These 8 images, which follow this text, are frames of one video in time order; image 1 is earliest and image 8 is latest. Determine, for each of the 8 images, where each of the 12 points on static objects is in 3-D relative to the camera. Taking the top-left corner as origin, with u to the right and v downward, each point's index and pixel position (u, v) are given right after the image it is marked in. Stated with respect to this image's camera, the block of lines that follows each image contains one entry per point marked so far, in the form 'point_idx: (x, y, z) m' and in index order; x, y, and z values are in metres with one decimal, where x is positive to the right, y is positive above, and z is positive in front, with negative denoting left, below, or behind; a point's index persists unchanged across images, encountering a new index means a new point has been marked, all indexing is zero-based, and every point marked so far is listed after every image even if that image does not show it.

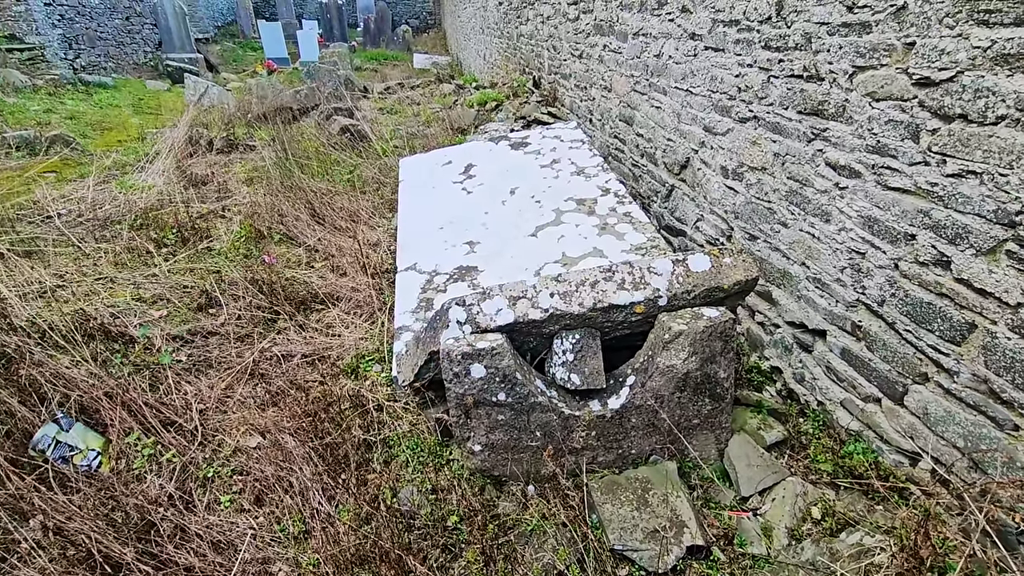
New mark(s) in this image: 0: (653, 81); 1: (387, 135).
0: (+0.8, +1.2, +2.9) m
1: (-1.2, +1.4, +4.8) m
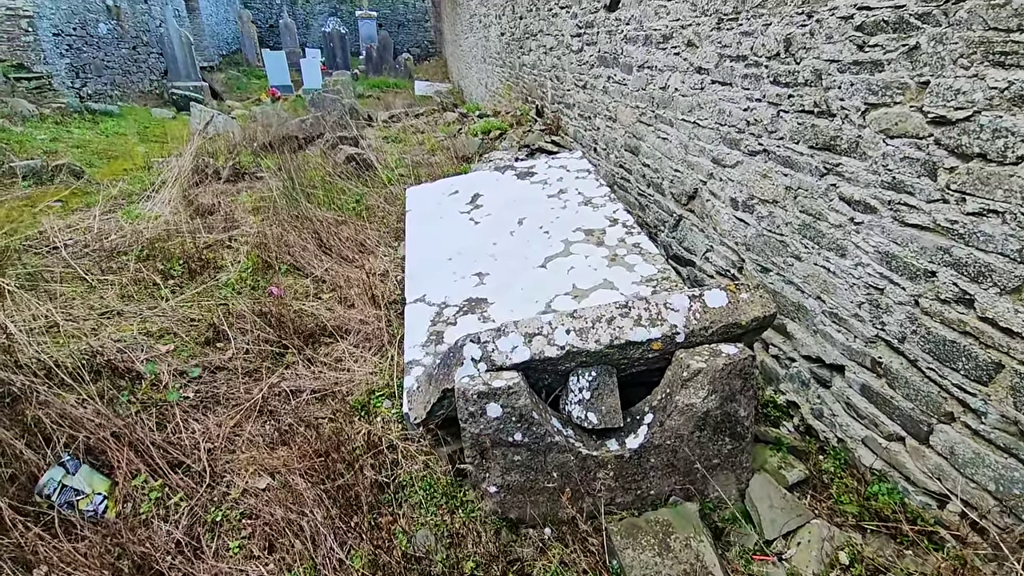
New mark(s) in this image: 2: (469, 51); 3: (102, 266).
0: (+0.9, +1.0, +3.0) m
1: (-1.1, +1.2, +4.8) m
2: (-0.9, +5.1, +10.9) m
3: (-2.3, +0.1, +2.9) m
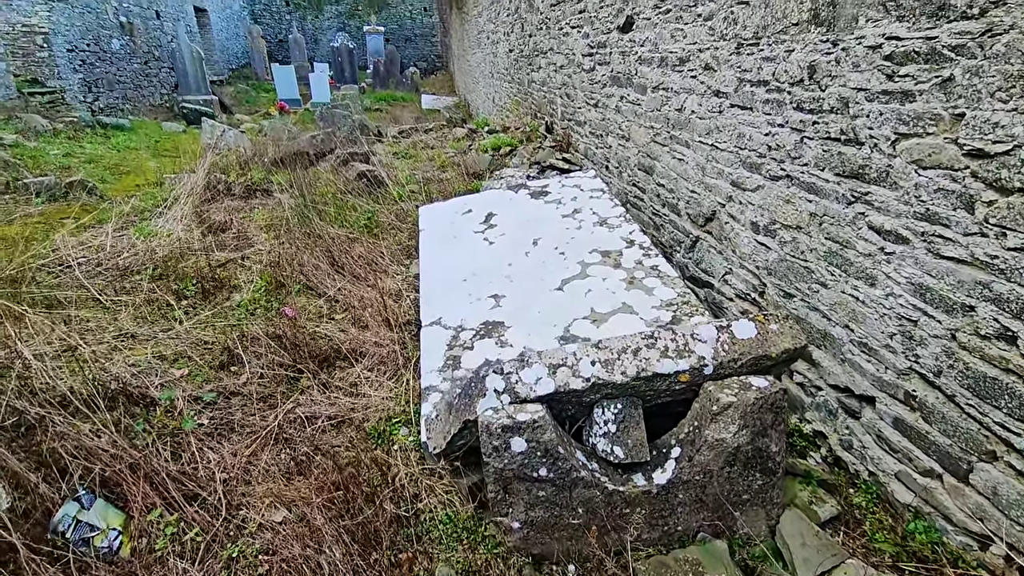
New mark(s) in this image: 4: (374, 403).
0: (+0.9, +0.9, +2.9) m
1: (-1.0, +1.0, +4.8) m
2: (-0.8, +4.8, +11.0) m
3: (-2.2, 0.0, +2.8) m
4: (-0.6, -0.5, +2.1) m
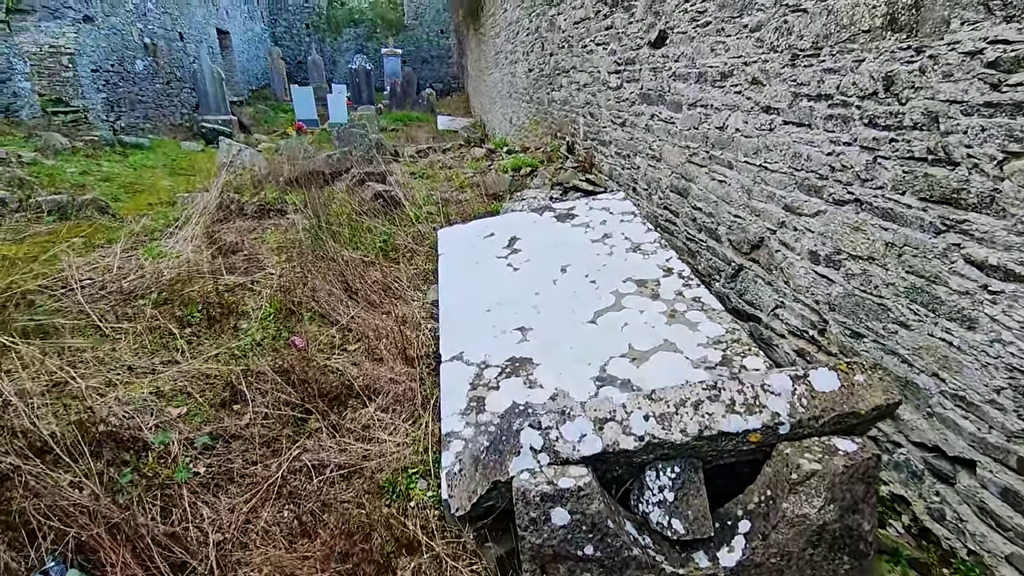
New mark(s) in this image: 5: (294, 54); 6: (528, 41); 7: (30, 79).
0: (+1.1, +0.7, +2.7) m
1: (-0.8, +0.8, +4.7) m
2: (-0.4, +4.3, +10.9) m
3: (-2.1, -0.1, +2.7) m
4: (-0.5, -0.6, +1.9) m
5: (-7.9, +8.5, +18.5) m
6: (+0.2, +3.7, +7.6) m
7: (-7.3, +3.2, +7.8) m
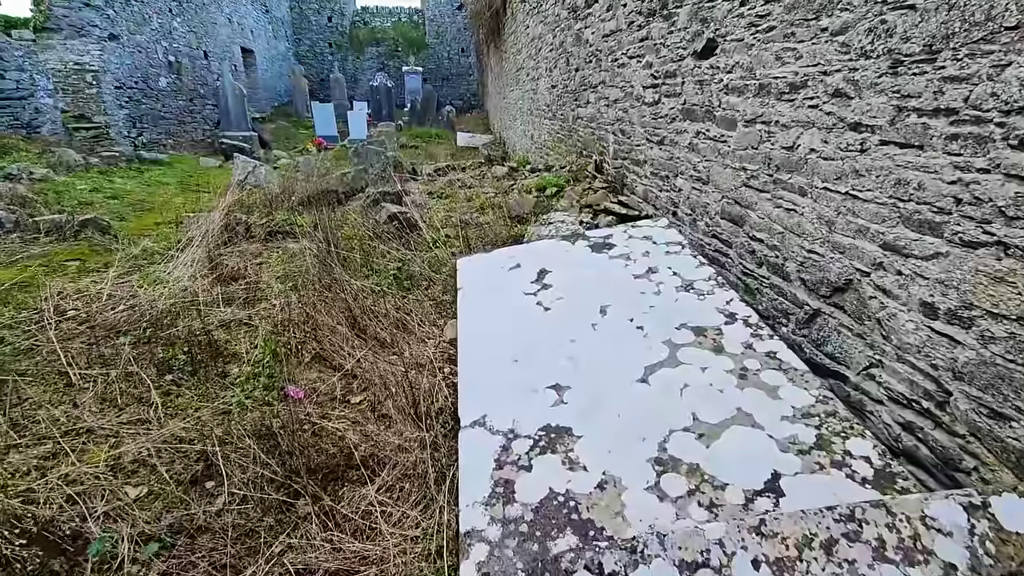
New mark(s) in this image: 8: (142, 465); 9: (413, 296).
0: (+1.2, +0.5, +2.3) m
1: (-0.6, +0.6, +4.3) m
2: (+0.1, +3.9, +10.7) m
3: (-1.9, -0.3, +2.4) m
4: (-0.3, -0.8, +1.5) m
5: (-7.2, +7.9, +18.7) m
6: (+0.6, +3.3, +7.3) m
7: (-6.9, +2.9, +7.7) m
8: (-1.2, -0.6, +1.7) m
9: (-0.6, 0.0, +3.3) m
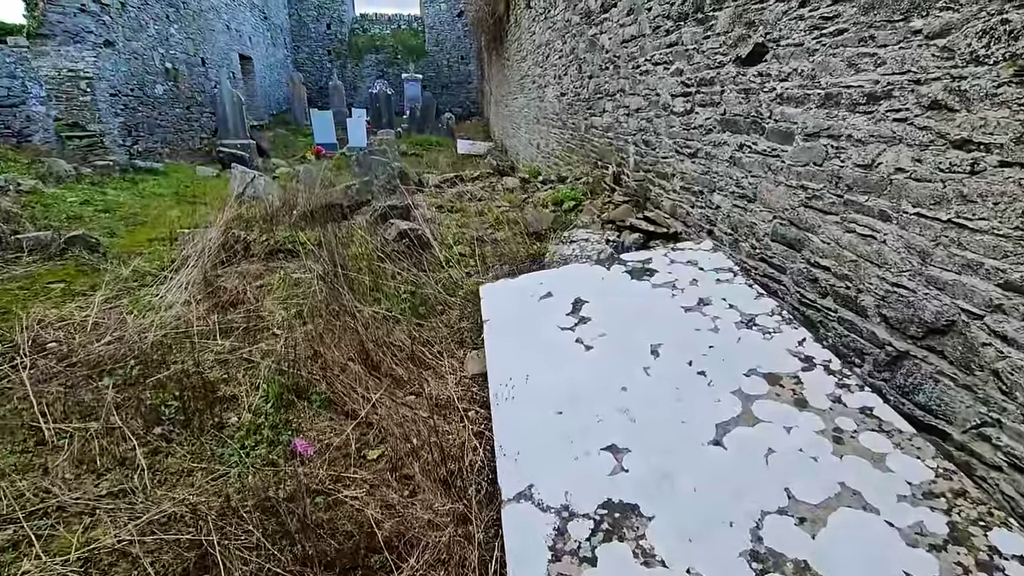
0: (+1.4, +0.4, +2.1) m
1: (-0.5, +0.4, +4.1) m
2: (+0.2, +3.6, +10.4) m
3: (-1.8, -0.5, +2.1) m
4: (-0.2, -0.9, +1.2) m
5: (-7.1, +7.6, +18.4) m
6: (+0.7, +3.1, +7.1) m
7: (-6.8, +2.7, +7.4) m
8: (-1.1, -0.7, +1.4) m
9: (-0.5, -0.2, +3.0) m
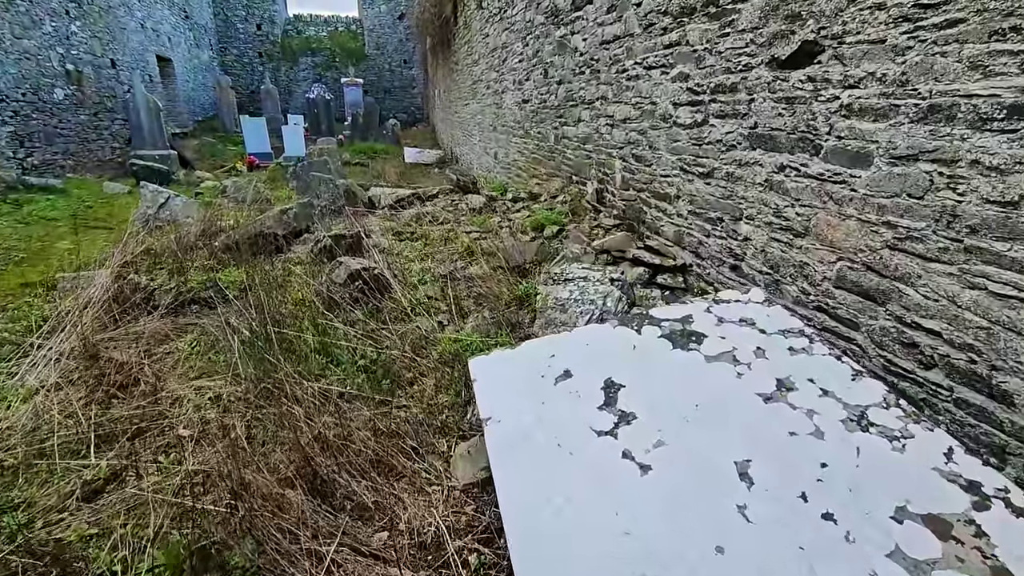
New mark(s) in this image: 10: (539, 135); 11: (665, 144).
0: (+1.4, +0.1, +1.5) m
1: (-0.6, +0.1, +3.3) m
2: (-0.7, +3.3, +9.8) m
3: (-1.7, -0.8, +1.2) m
4: (0.0, -1.2, +0.5) m
5: (-8.9, +6.9, +17.0) m
6: (+0.1, +2.8, +6.5) m
7: (-7.4, +2.1, +6.0) m
8: (-0.9, -1.0, +0.7) m
9: (-0.5, -0.5, +2.3) m
10: (+0.3, +1.8, +5.9) m
11: (+1.0, +0.9, +3.3) m
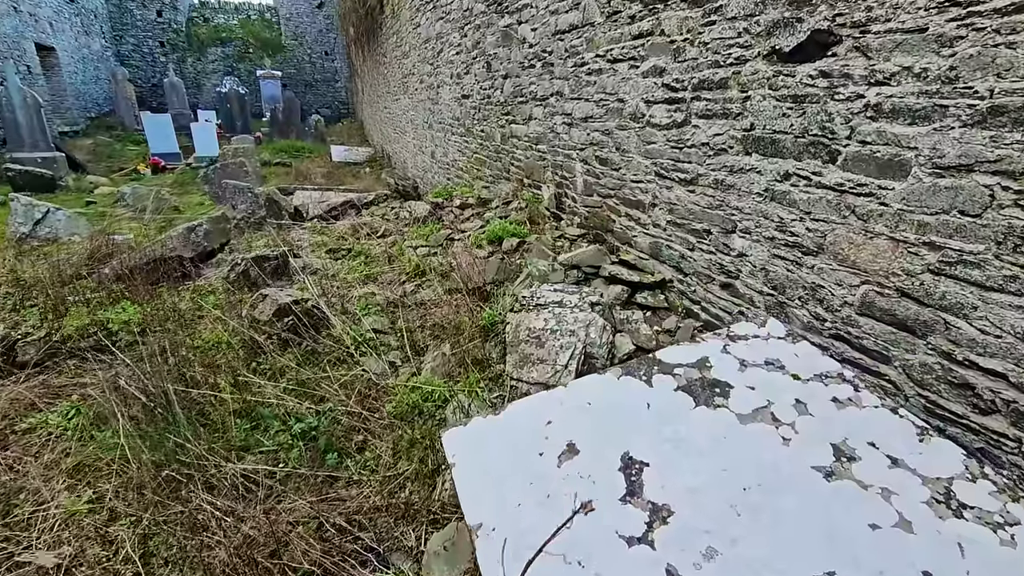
0: (+1.4, 0.0, +1.3) m
1: (-0.8, -0.1, +2.8) m
2: (-1.9, +3.1, +9.2) m
3: (-1.6, -1.0, +0.6) m
4: (+0.2, -1.3, +0.1) m
5: (-11.0, +6.4, +15.3) m
6: (-0.6, +2.7, +6.0) m
7: (-7.9, +1.6, +4.7) m
8: (-0.8, -1.3, +0.1) m
9: (-0.6, -0.7, +1.8) m
10: (-0.3, +1.6, +5.5) m
11: (+0.7, +0.8, +2.9) m
